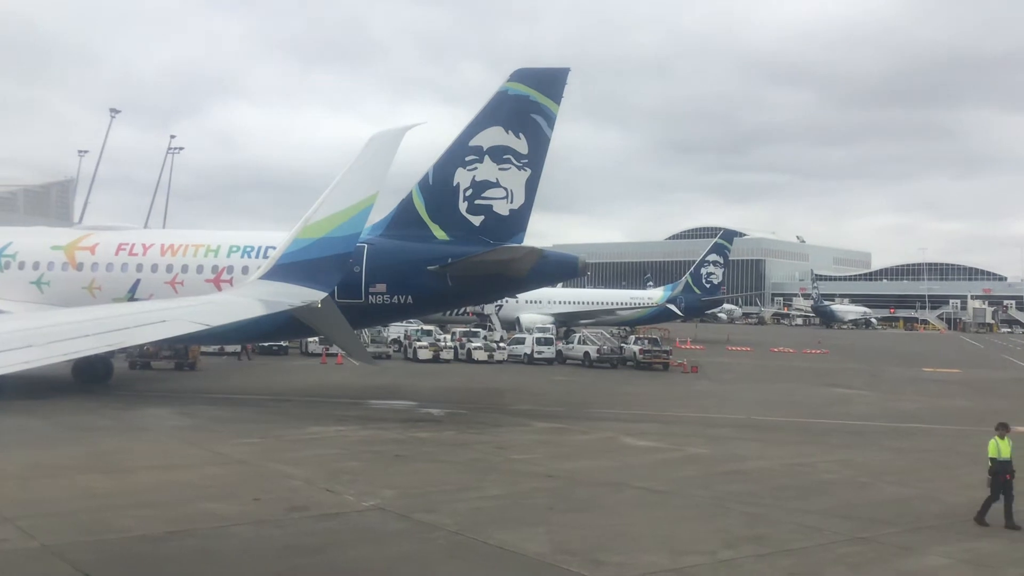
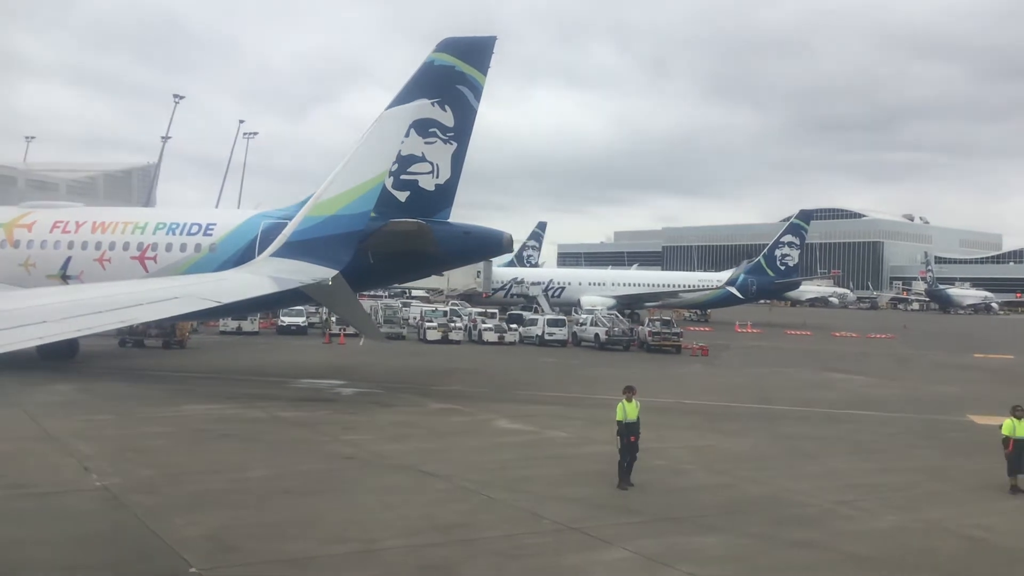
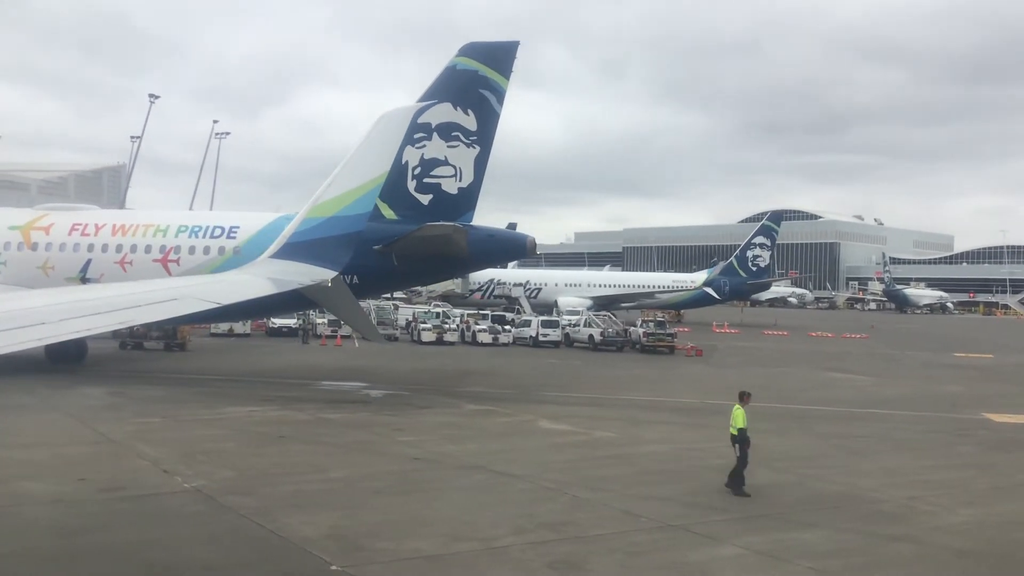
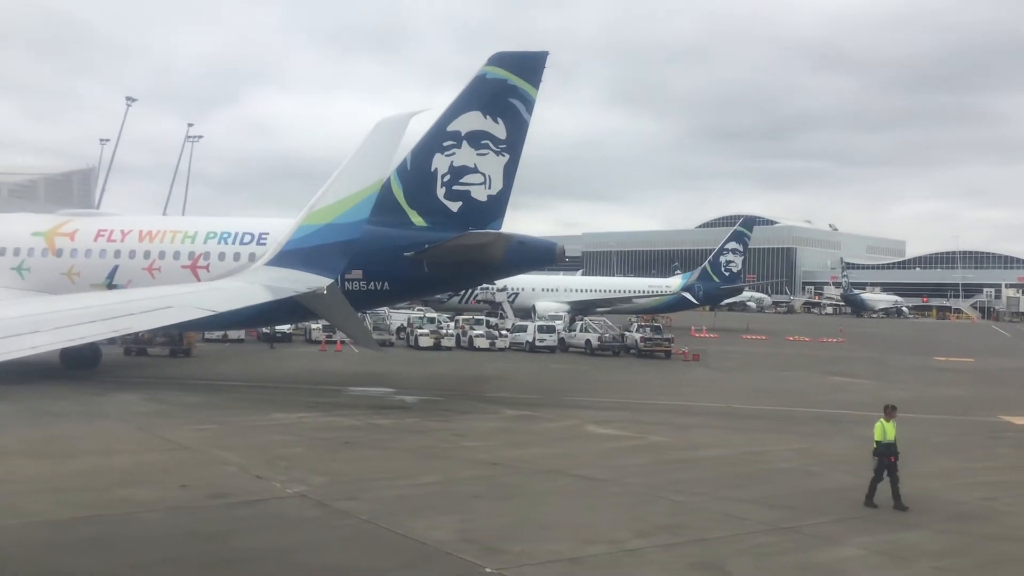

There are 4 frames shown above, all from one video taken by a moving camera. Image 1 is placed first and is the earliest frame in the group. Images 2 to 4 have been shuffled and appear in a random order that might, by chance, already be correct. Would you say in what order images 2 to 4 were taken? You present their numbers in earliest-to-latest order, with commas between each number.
4, 3, 2
